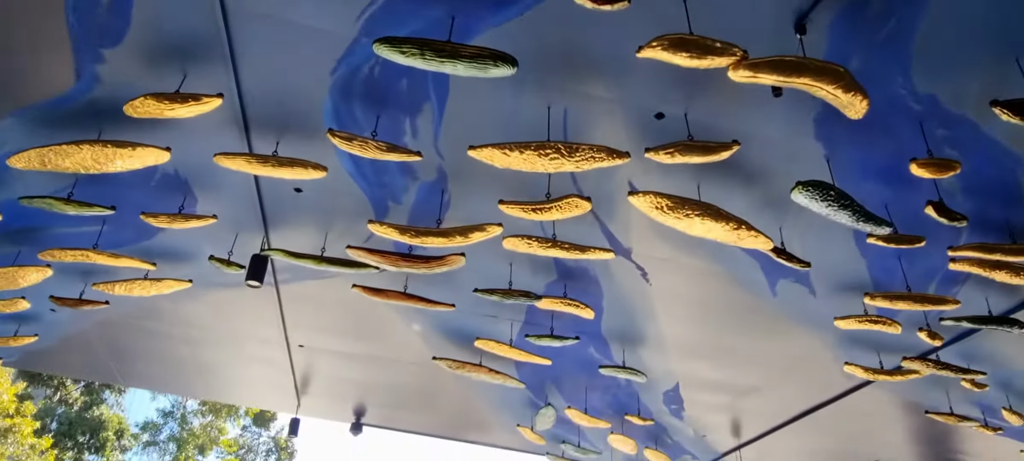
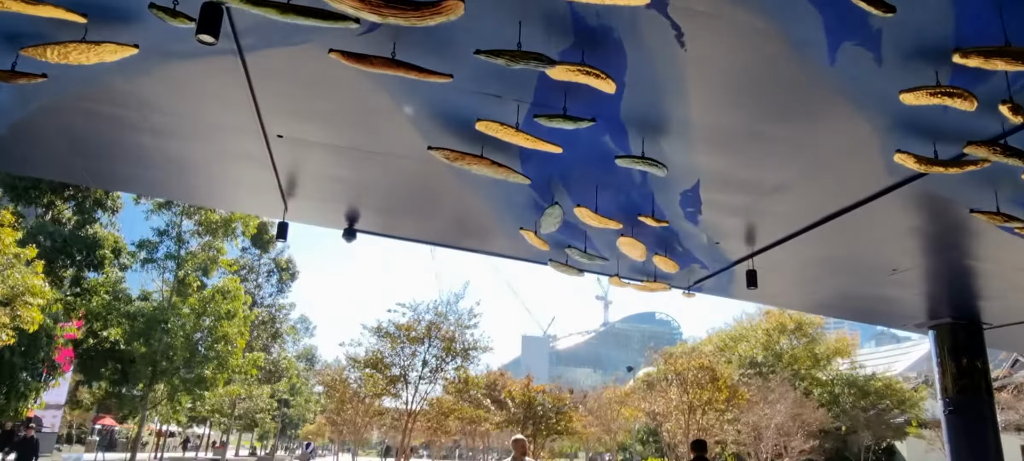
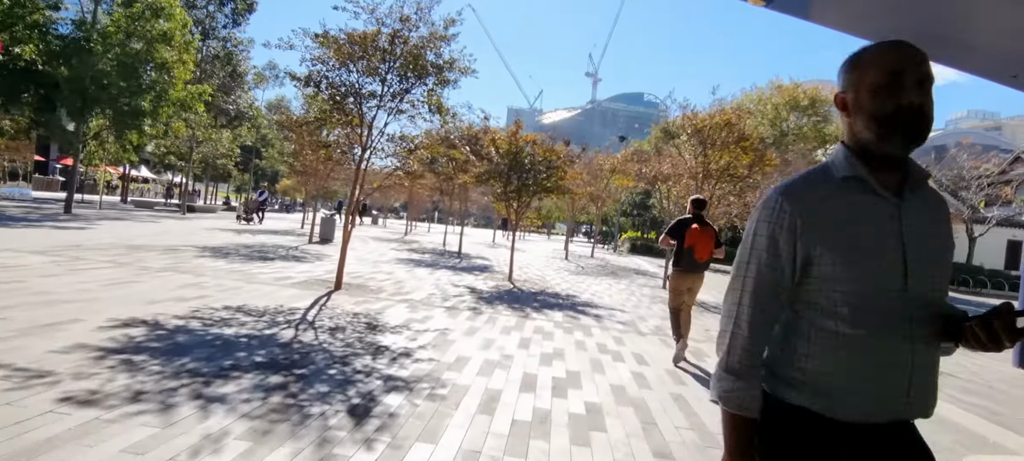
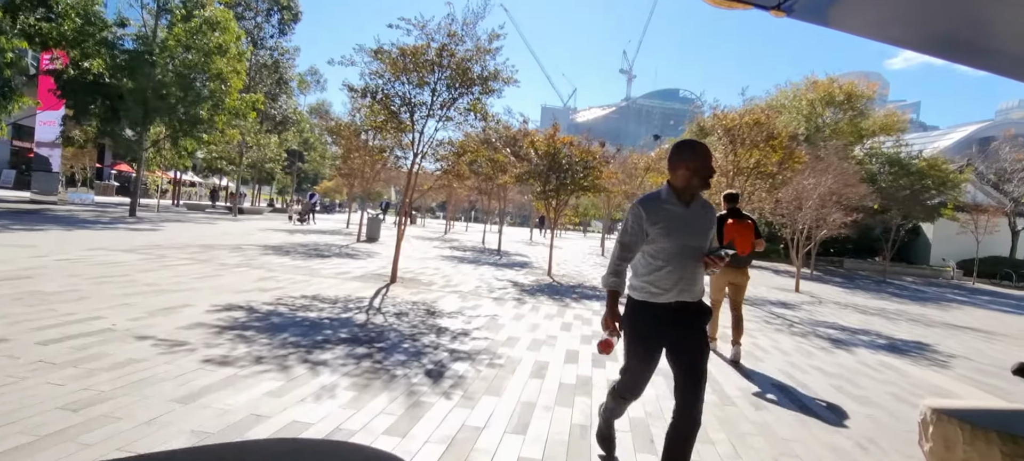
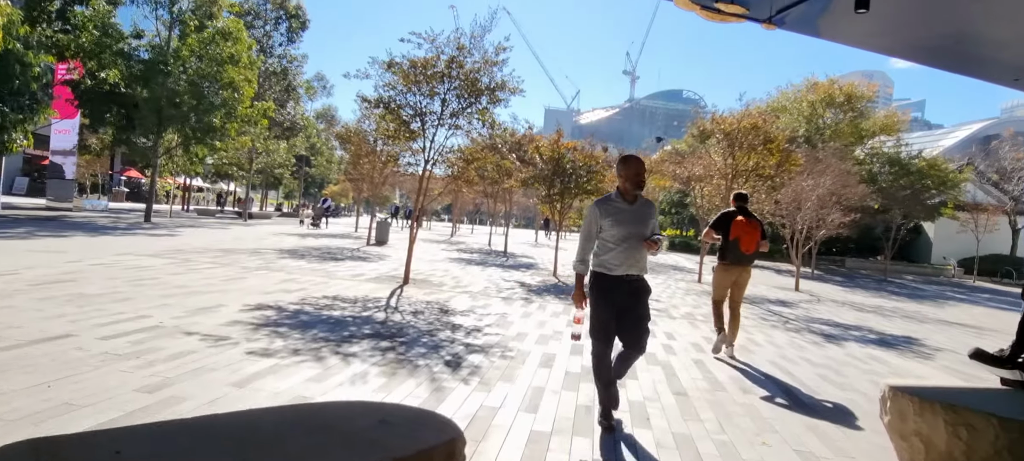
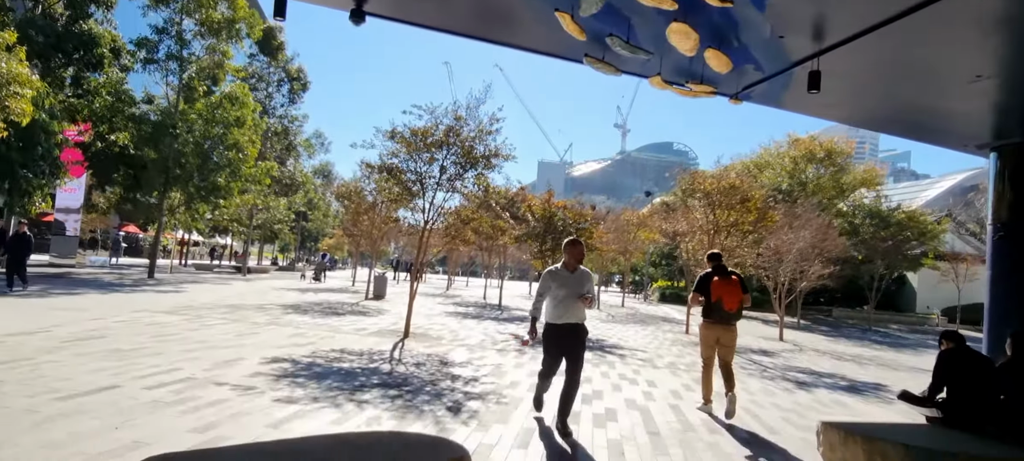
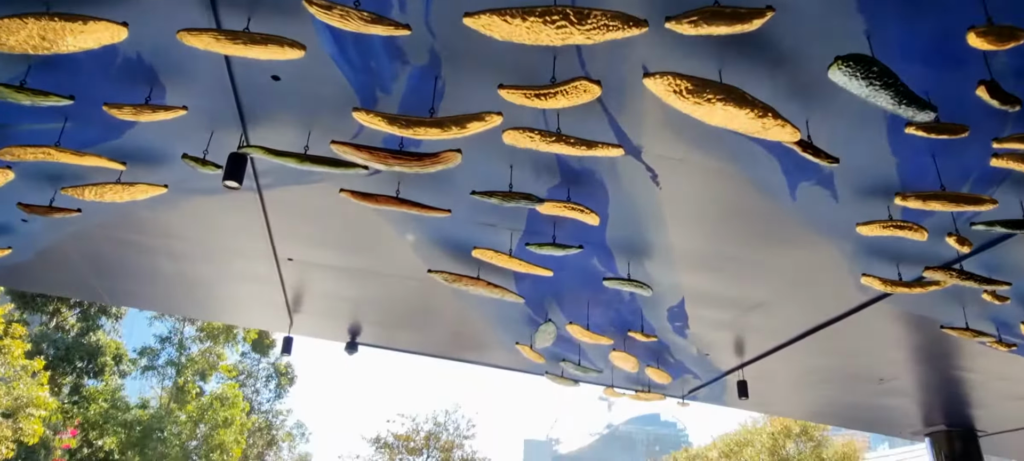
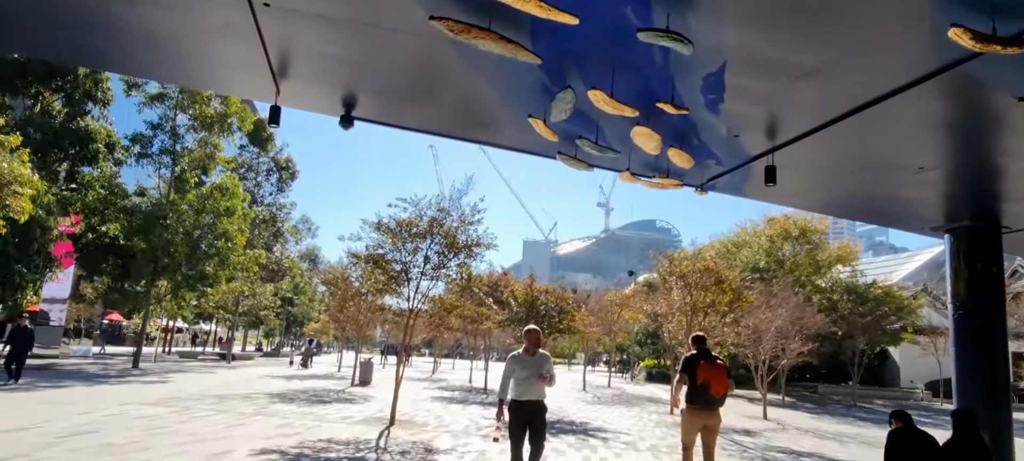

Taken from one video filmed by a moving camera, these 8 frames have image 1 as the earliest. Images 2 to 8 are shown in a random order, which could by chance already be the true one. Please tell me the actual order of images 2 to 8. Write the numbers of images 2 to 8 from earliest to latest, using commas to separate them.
7, 2, 8, 6, 5, 4, 3
